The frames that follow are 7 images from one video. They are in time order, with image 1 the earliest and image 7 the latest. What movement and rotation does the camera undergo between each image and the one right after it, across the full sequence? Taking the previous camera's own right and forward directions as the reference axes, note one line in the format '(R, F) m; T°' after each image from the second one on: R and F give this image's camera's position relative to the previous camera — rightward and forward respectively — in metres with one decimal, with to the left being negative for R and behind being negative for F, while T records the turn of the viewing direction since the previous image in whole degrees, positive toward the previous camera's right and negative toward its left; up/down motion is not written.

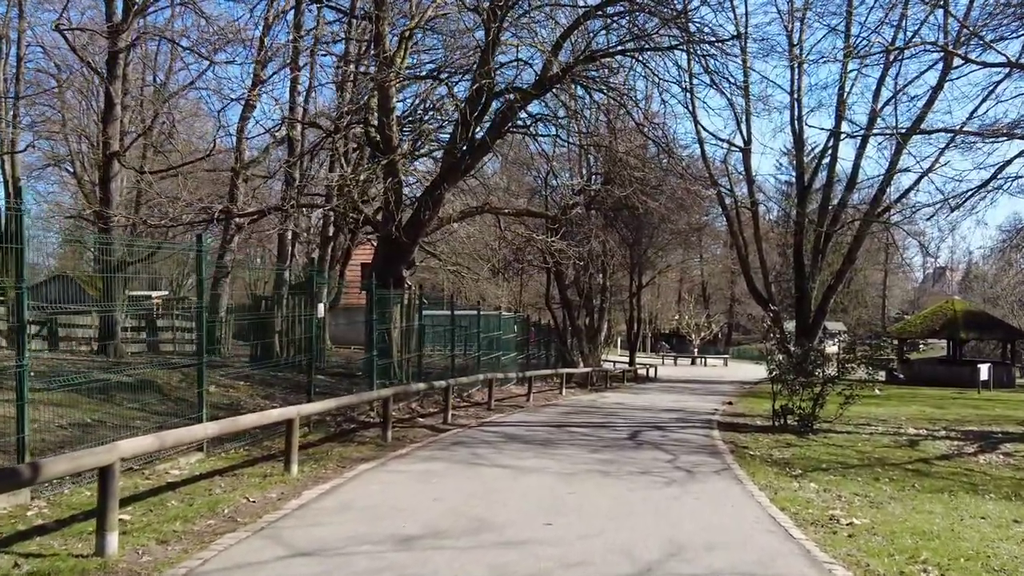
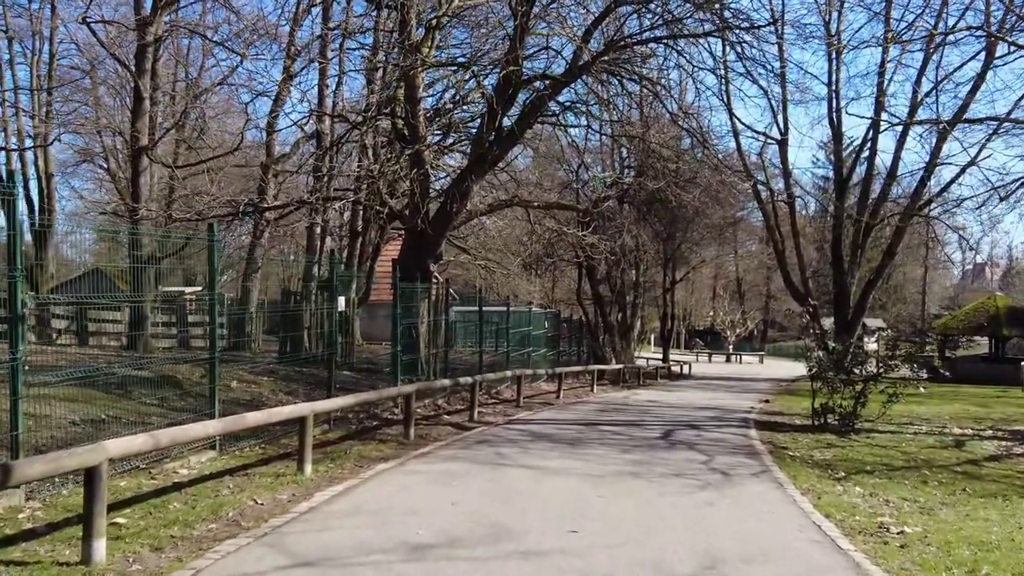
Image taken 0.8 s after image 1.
(+0.1, +0.4) m; -2°
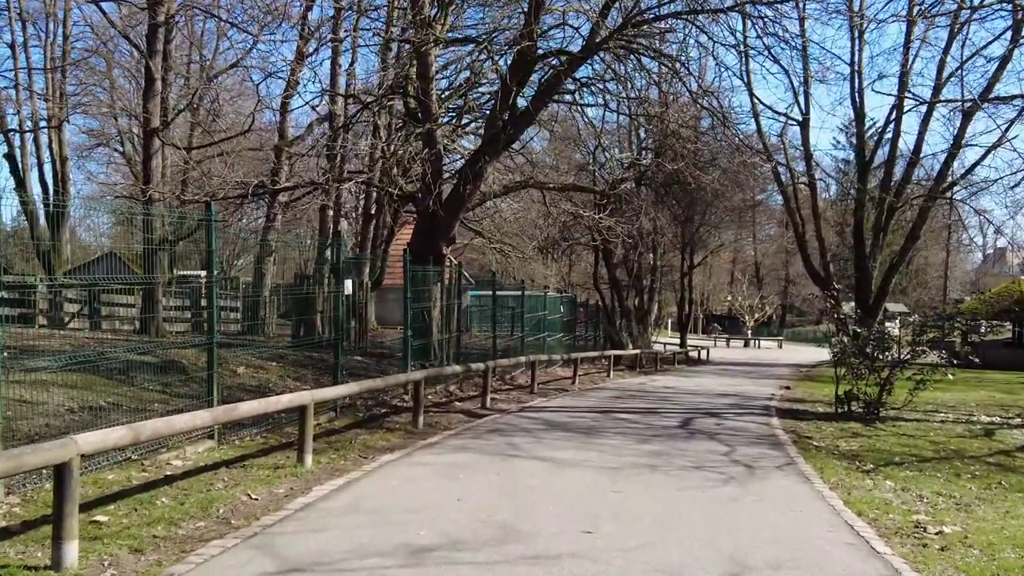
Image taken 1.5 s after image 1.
(0.0, +0.3) m; -1°
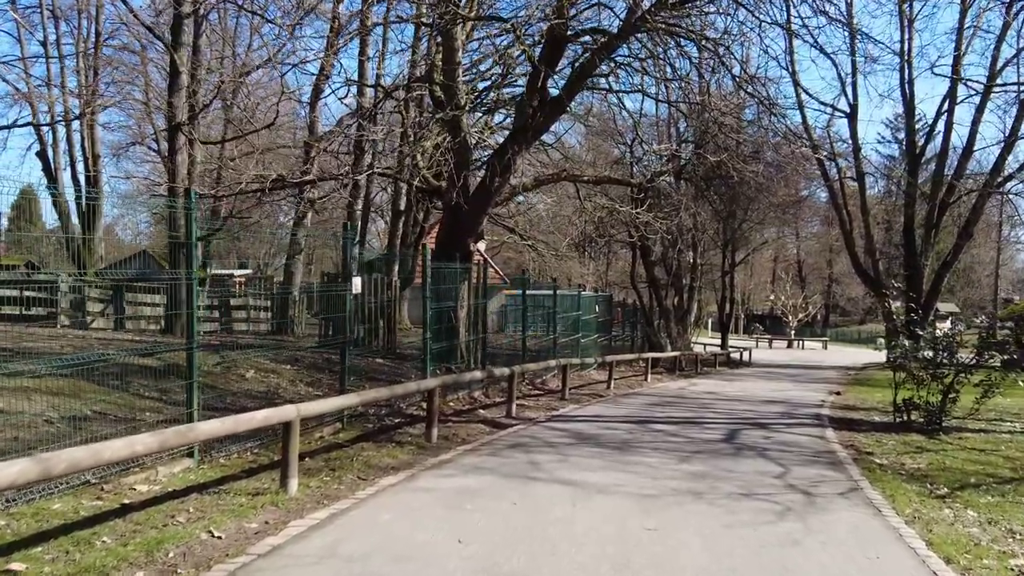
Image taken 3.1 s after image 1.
(+0.1, +0.8) m; -3°
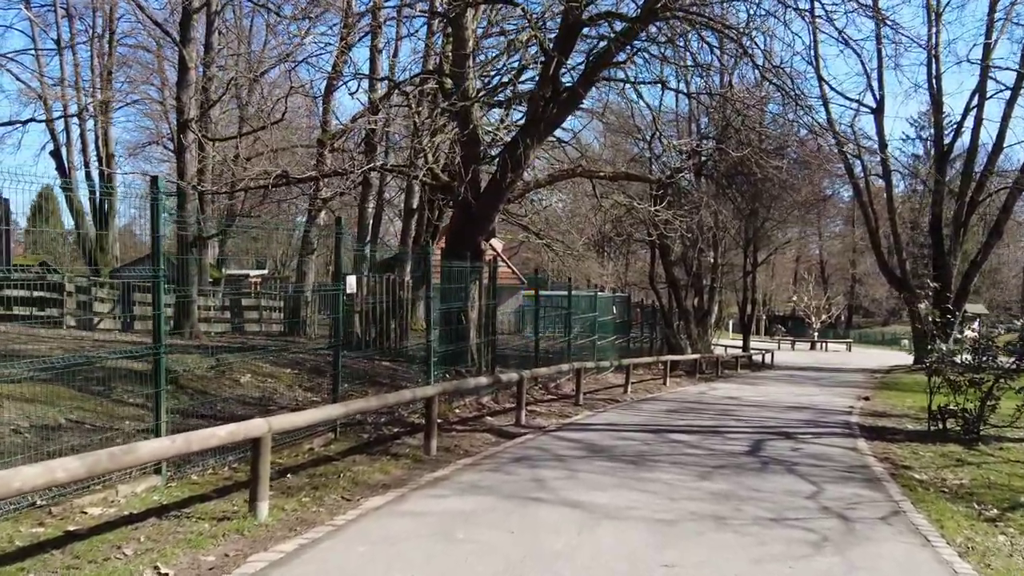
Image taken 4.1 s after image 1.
(+0.1, +0.6) m; -1°
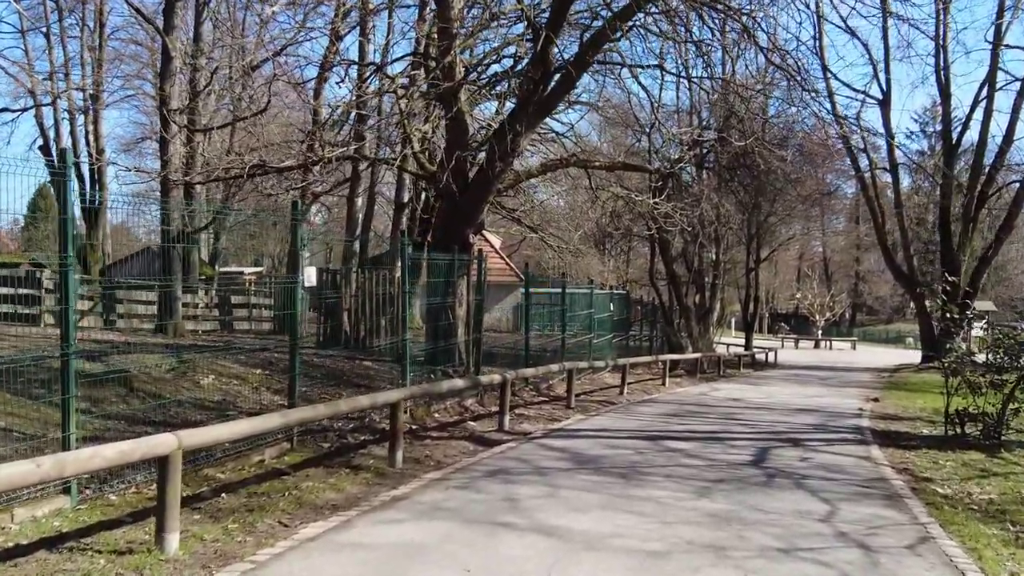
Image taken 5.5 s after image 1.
(+0.2, +0.7) m; 0°
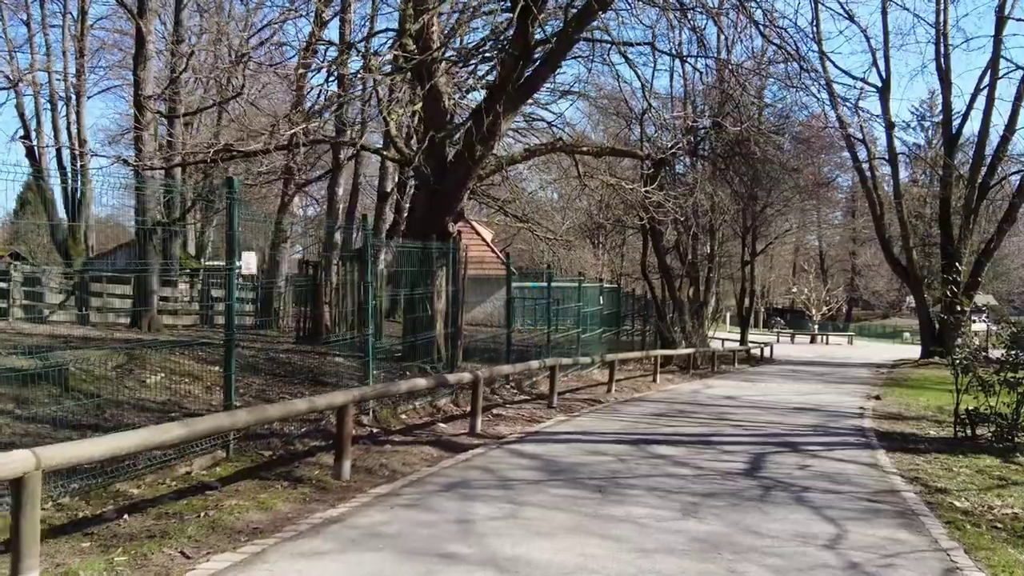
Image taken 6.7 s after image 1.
(+0.2, +0.7) m; 0°
